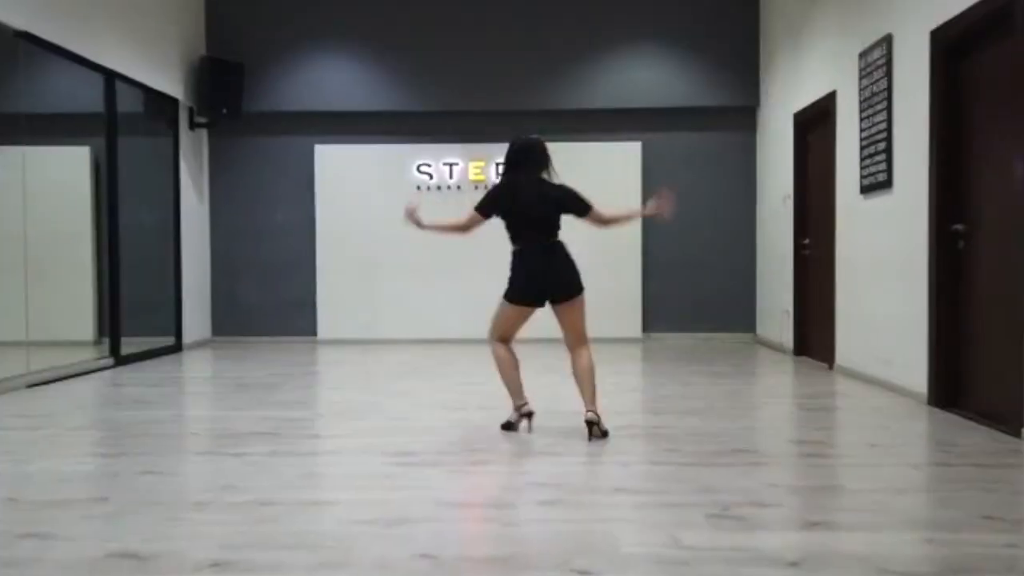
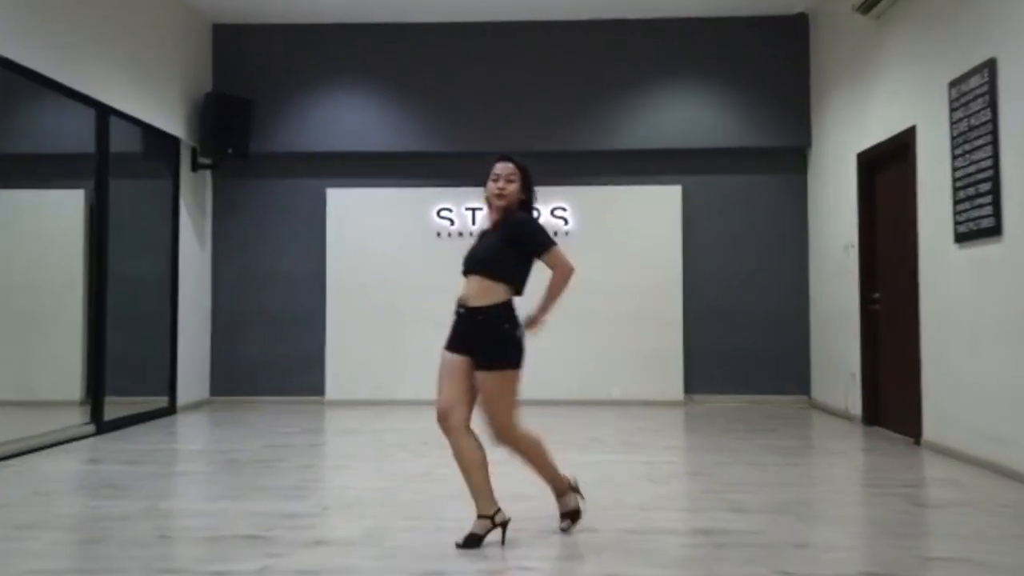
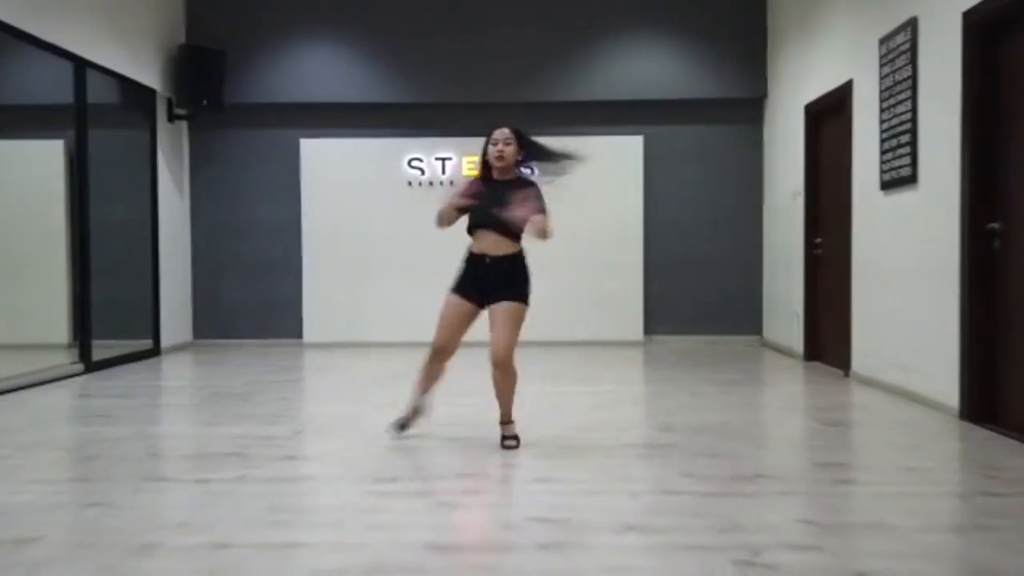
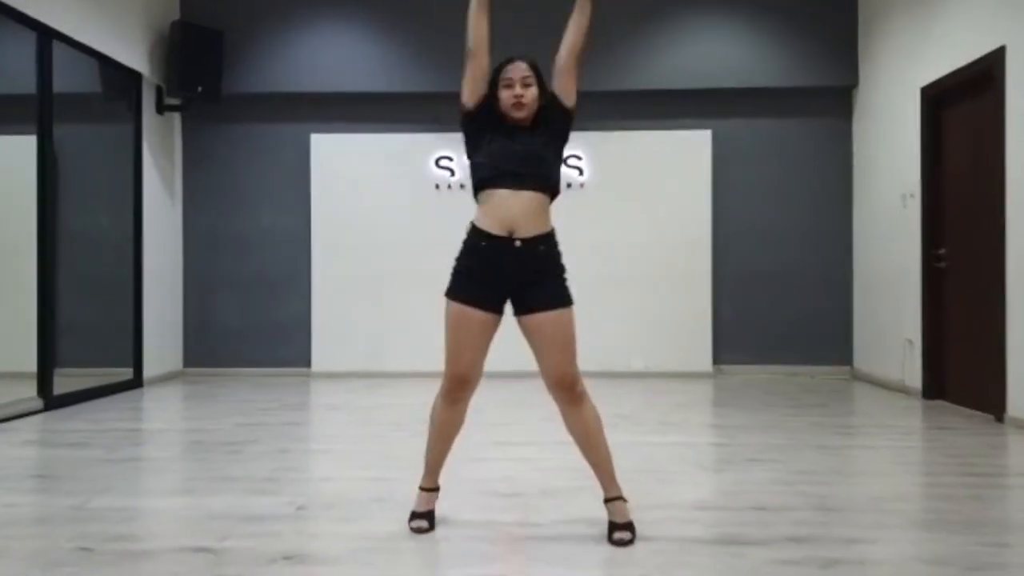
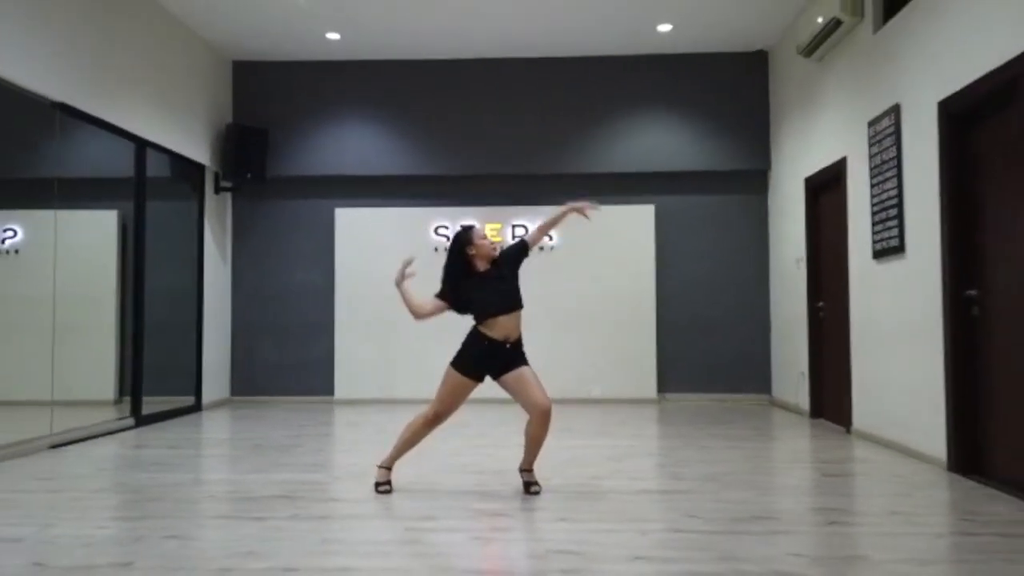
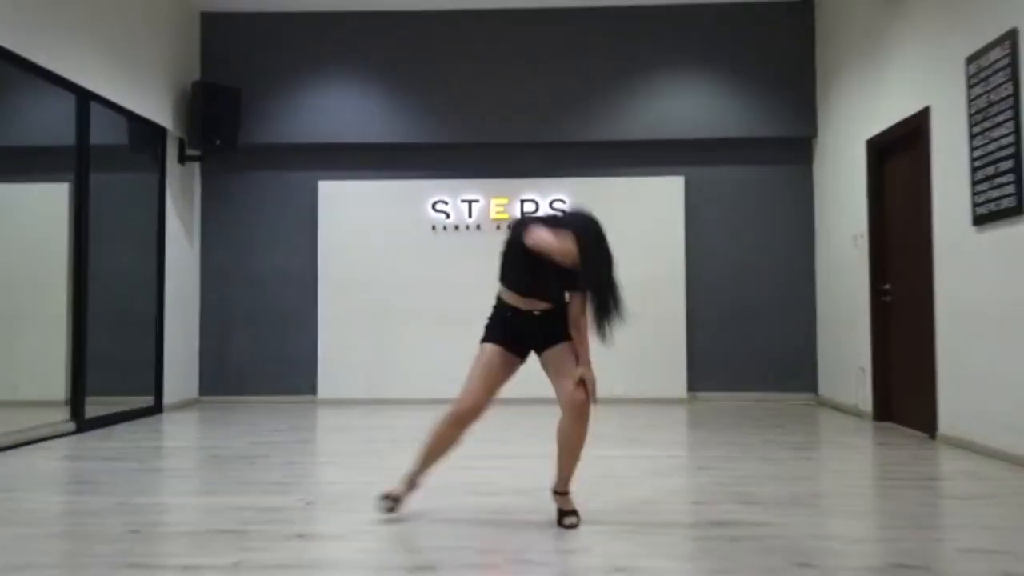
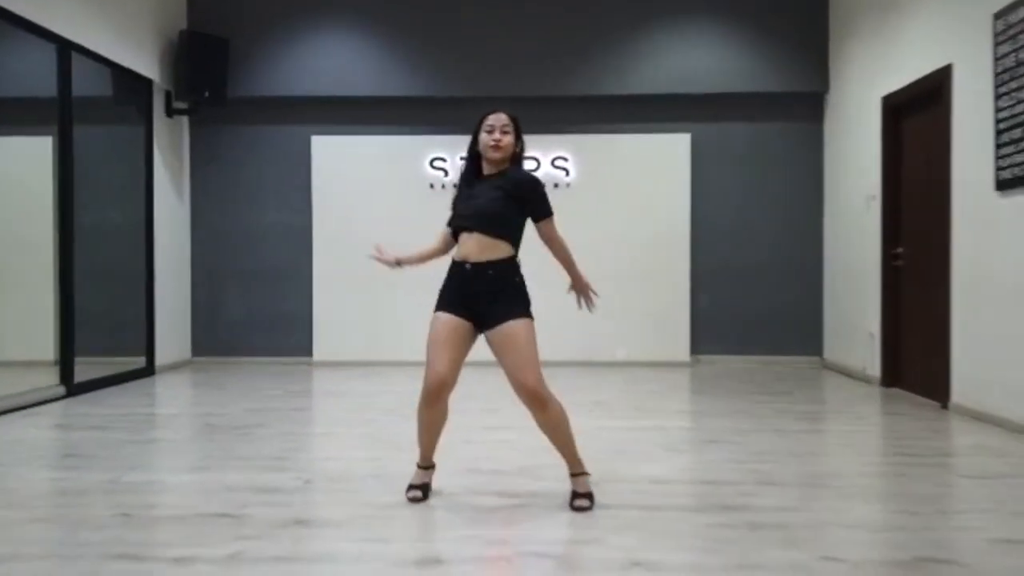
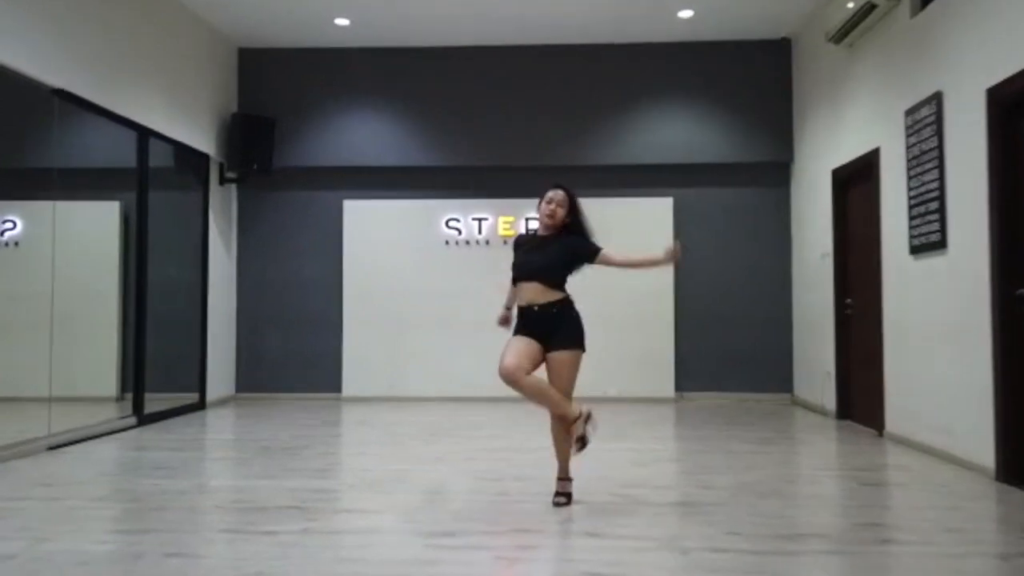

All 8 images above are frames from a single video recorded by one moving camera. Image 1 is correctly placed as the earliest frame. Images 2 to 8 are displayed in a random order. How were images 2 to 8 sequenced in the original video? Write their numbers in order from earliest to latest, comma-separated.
3, 7, 4, 6, 5, 8, 2
